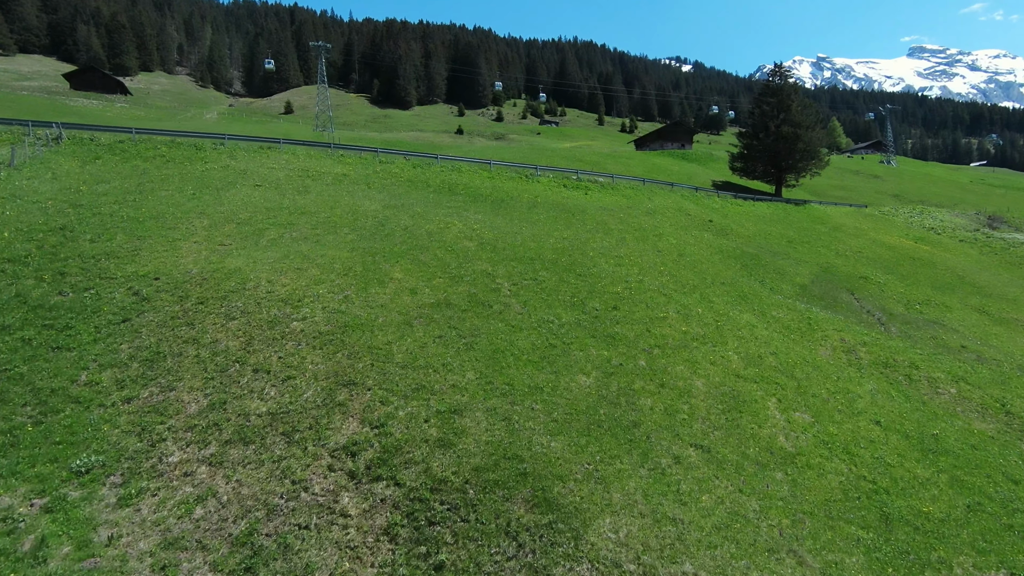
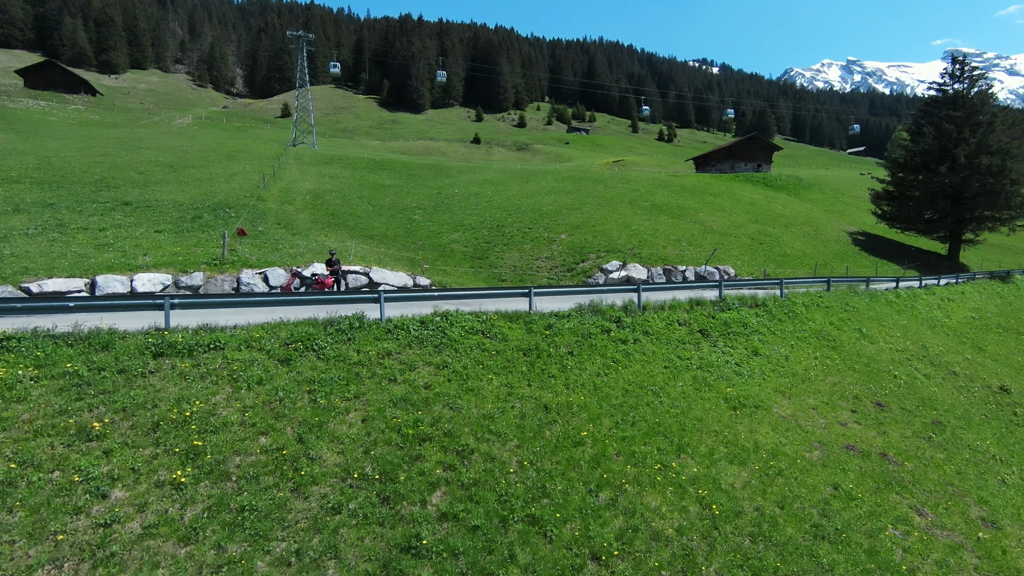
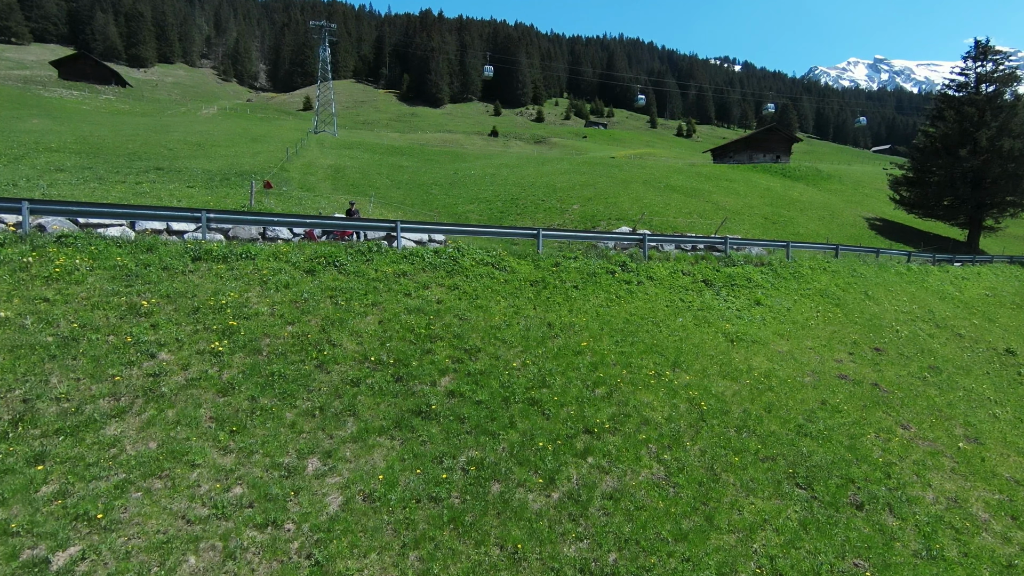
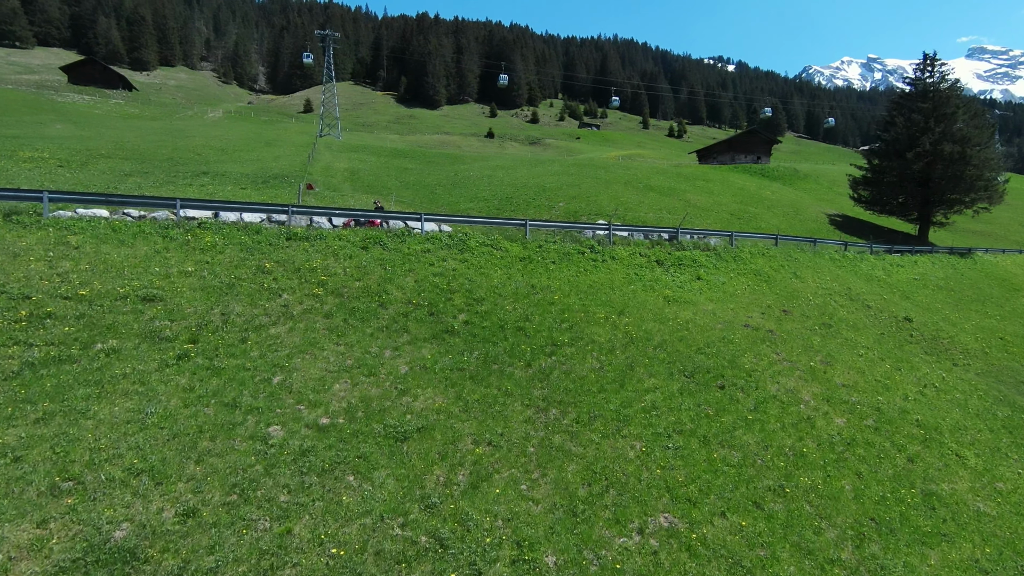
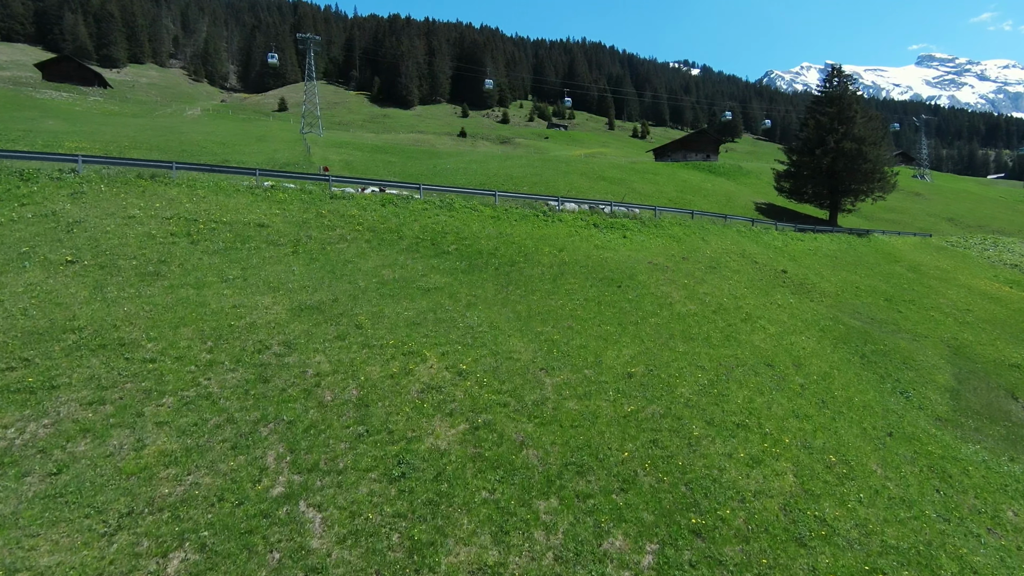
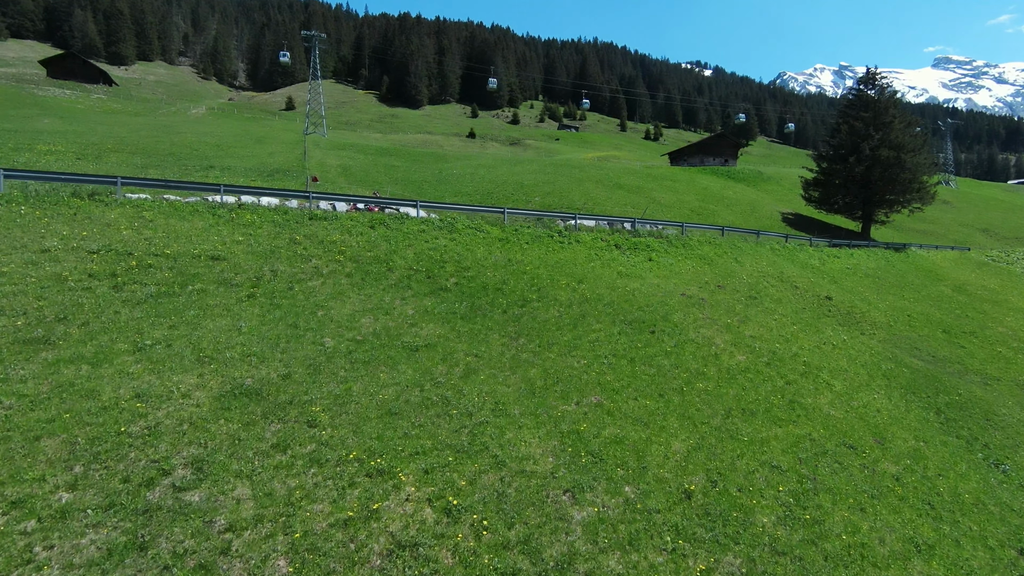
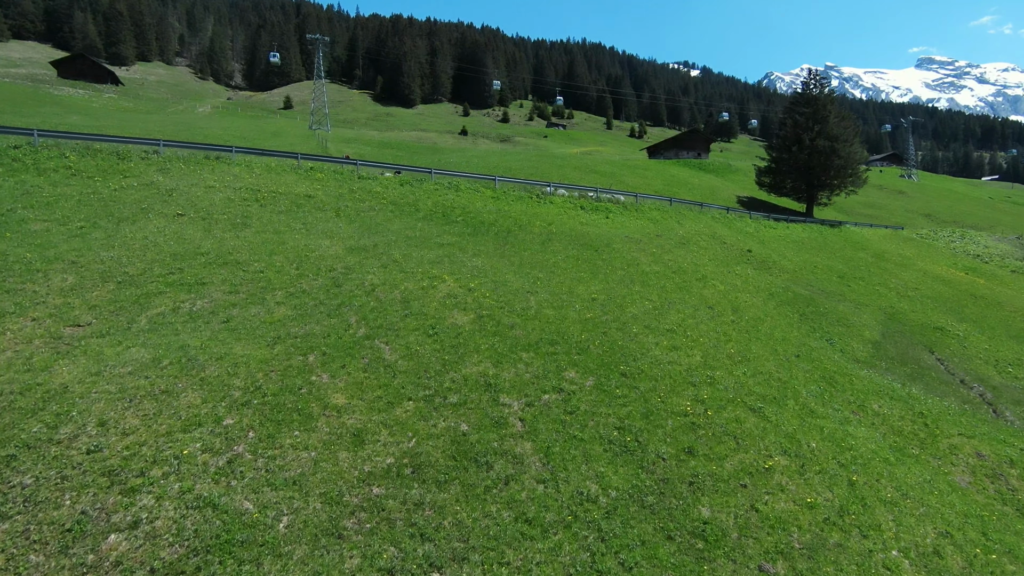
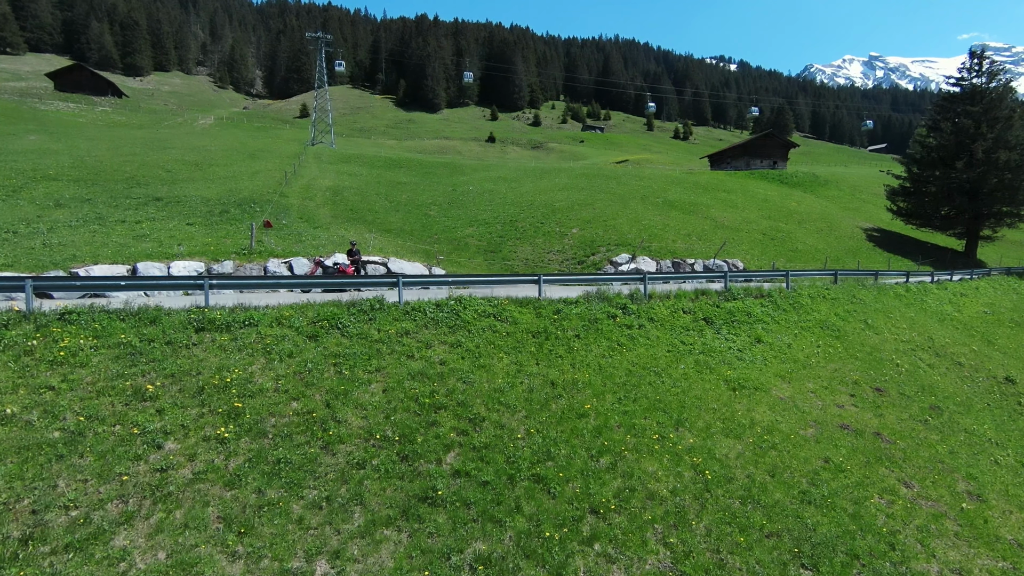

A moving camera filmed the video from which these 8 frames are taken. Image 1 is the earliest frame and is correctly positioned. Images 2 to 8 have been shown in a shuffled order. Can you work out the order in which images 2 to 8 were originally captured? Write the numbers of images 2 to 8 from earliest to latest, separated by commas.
7, 5, 6, 4, 3, 8, 2
